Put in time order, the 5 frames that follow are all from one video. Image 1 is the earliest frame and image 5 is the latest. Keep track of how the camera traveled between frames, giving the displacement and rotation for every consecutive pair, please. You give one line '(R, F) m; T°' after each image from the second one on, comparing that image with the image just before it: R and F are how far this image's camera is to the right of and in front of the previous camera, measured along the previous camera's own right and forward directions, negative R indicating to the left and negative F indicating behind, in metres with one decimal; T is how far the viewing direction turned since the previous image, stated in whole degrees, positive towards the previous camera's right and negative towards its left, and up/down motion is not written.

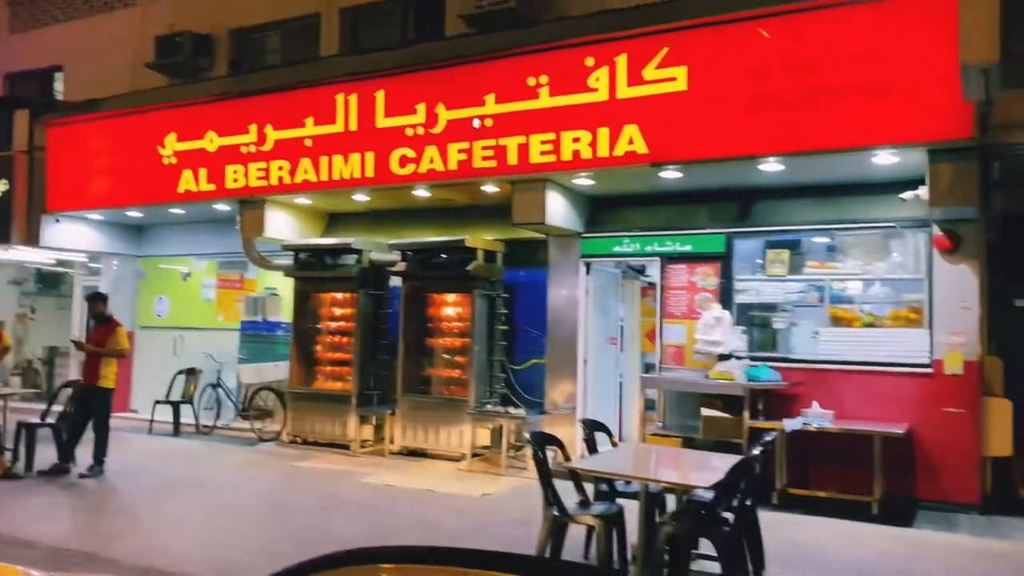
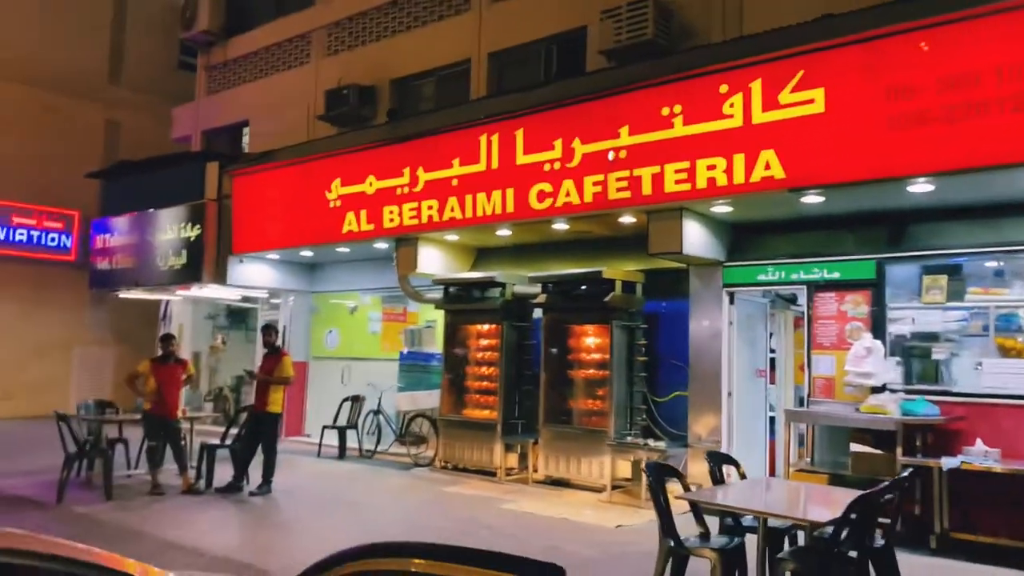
(+0.3, -0.1) m; -12°
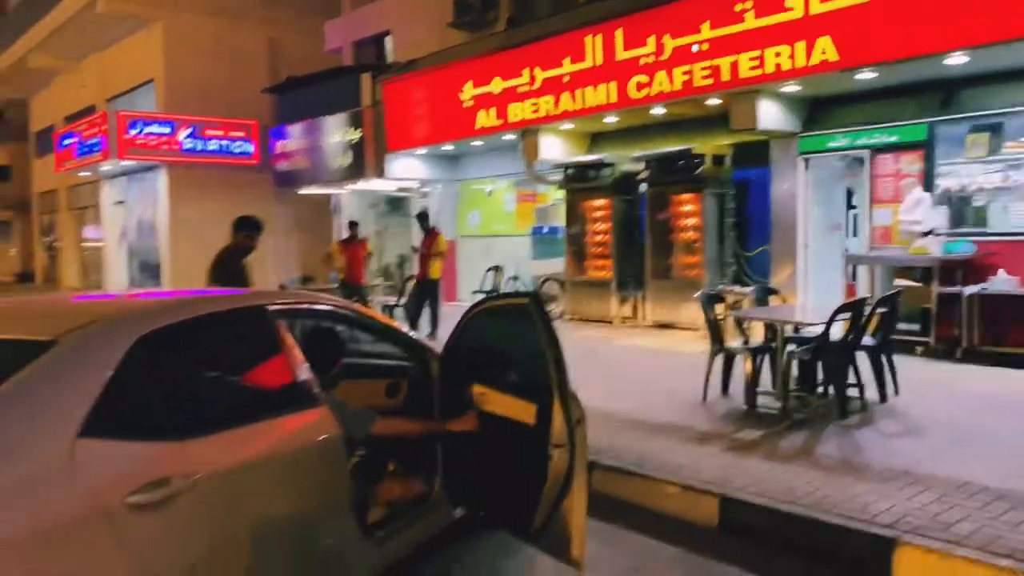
(+0.4, -1.9) m; -10°
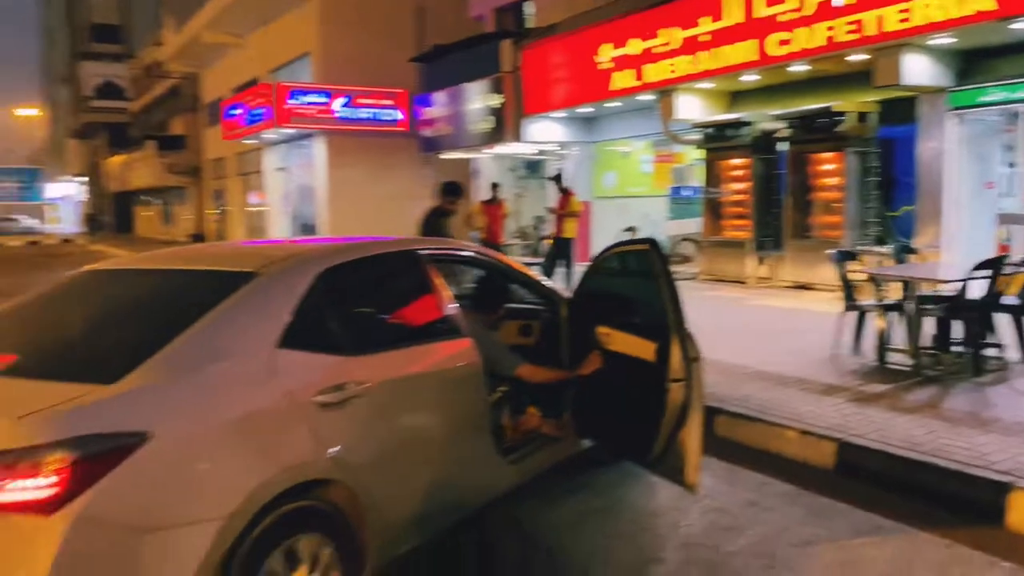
(+0.1, -0.4) m; -9°
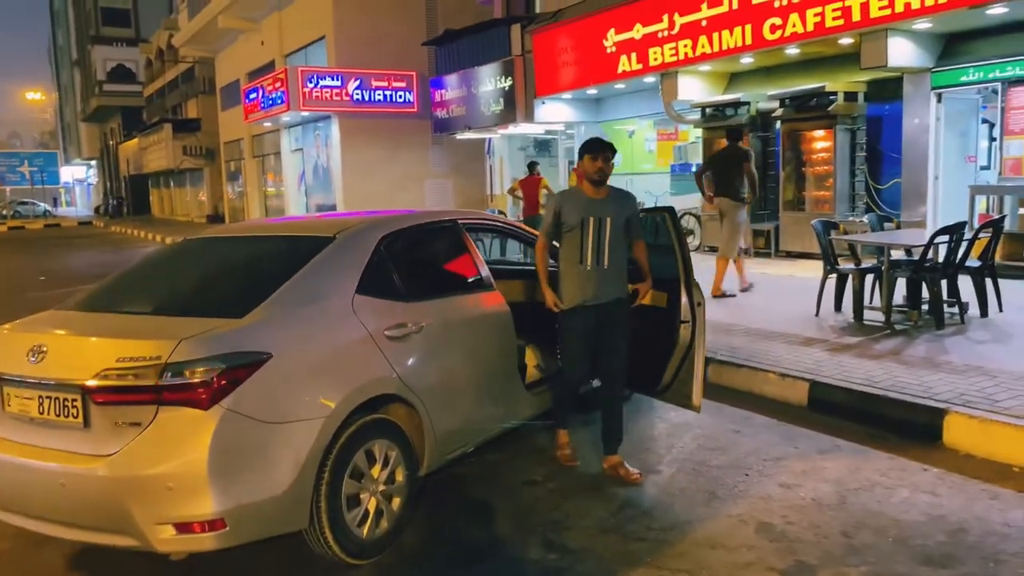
(-0.1, -0.8) m; -1°
